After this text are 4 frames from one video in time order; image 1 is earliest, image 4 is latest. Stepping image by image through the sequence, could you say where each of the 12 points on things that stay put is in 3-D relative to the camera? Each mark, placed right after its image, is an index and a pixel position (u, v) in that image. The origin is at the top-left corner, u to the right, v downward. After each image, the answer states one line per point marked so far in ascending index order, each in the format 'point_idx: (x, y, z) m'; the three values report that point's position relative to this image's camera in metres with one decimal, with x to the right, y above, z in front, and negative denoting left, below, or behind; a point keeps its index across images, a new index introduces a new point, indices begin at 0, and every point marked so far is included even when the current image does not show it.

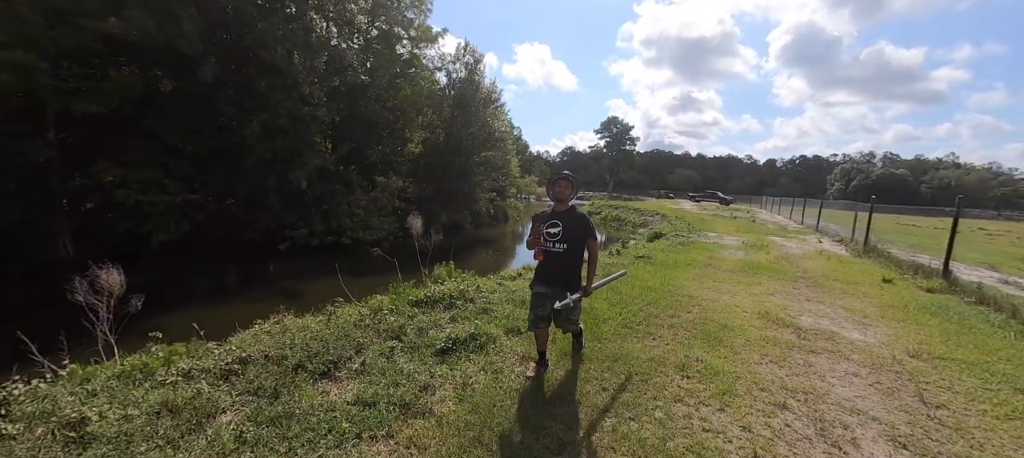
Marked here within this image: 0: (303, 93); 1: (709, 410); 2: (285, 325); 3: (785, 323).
0: (-6.4, +4.2, +12.4) m
1: (+1.4, -1.3, +2.9) m
2: (-2.3, -1.0, +4.3) m
3: (+3.4, -1.1, +5.0) m
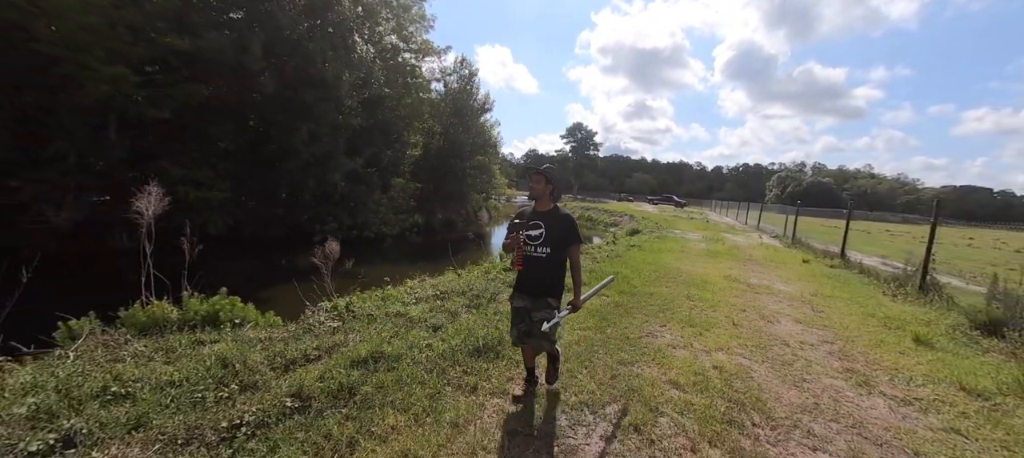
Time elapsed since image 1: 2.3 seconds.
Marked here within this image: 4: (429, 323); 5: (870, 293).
0: (-6.0, +4.4, +14.1) m
1: (+2.6, -1.1, +5.5) m
2: (-1.2, -0.8, +6.5) m
3: (+4.4, -1.0, +7.8) m
4: (-0.9, -1.0, +4.3) m
5: (+6.4, -1.1, +7.2) m
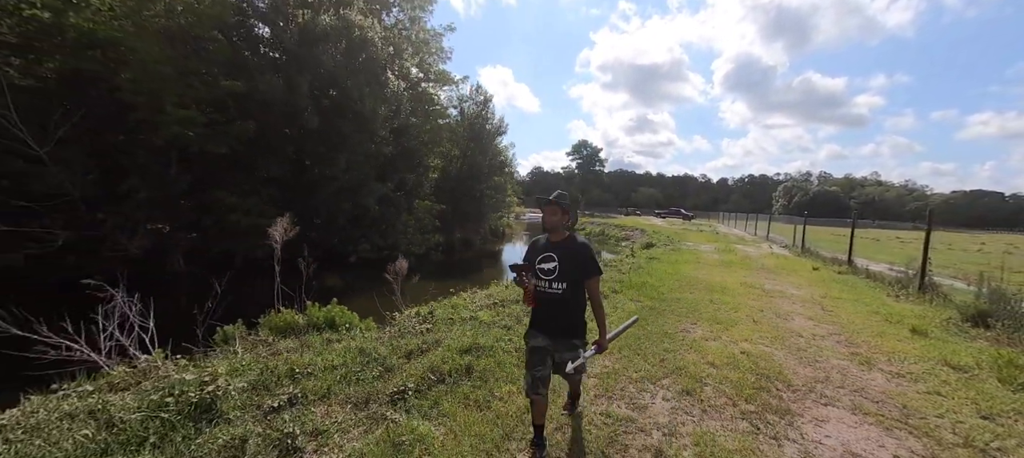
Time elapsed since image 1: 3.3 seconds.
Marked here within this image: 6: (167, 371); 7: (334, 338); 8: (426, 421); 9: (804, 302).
0: (-5.3, +3.7, +15.3) m
1: (+3.4, -1.3, +6.3) m
2: (-0.5, -1.1, +7.4) m
3: (+5.2, -1.2, +8.6) m
4: (-0.1, -1.2, +5.2) m
5: (+7.2, -1.3, +8.0) m
6: (-3.0, -1.2, +3.5) m
7: (-2.0, -1.2, +4.5) m
8: (-0.6, -1.3, +2.9) m
9: (+5.2, -1.3, +7.2) m
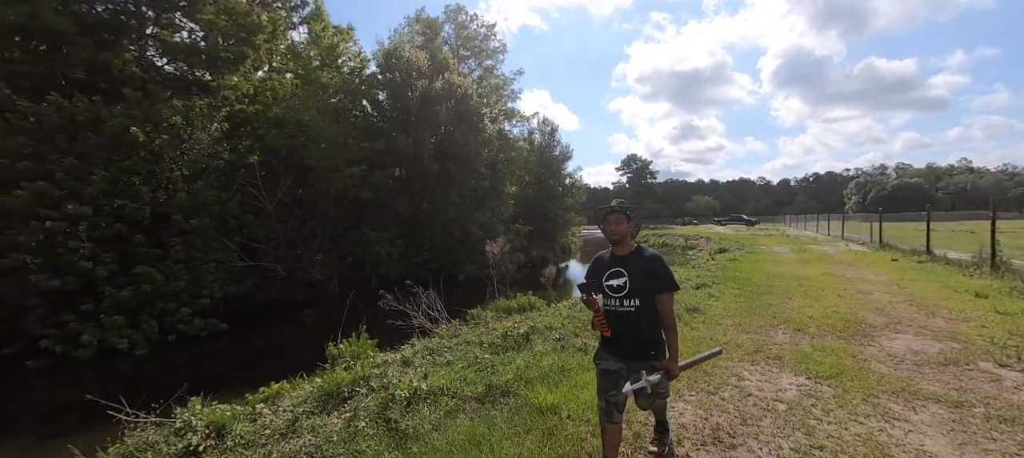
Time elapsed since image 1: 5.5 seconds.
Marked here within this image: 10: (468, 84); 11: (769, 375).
0: (-1.8, +2.7, +18.2) m
1: (+6.1, -1.2, +8.1) m
2: (+2.3, -1.4, +9.6) m
3: (+8.1, -1.1, +10.1) m
4: (+2.4, -1.4, +7.3) m
5: (+10.1, -1.1, +9.3) m
6: (-0.6, -1.5, +6.0) m
7: (+0.5, -1.4, +6.9) m
8: (+1.7, -1.4, +5.1) m
9: (+8.0, -1.2, +8.7) m
10: (-1.9, +6.3, +17.5) m
11: (+2.5, -1.4, +4.0) m
